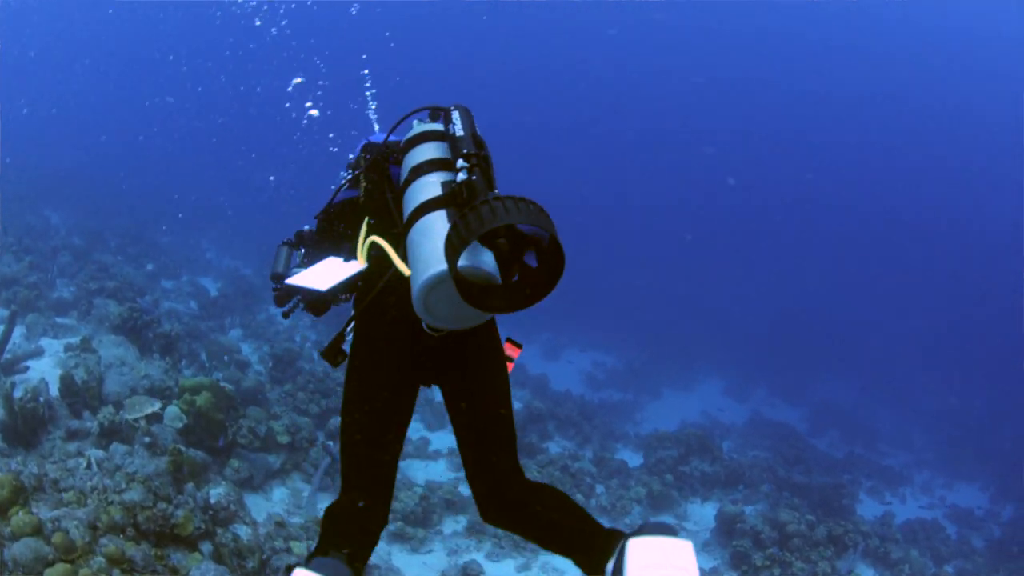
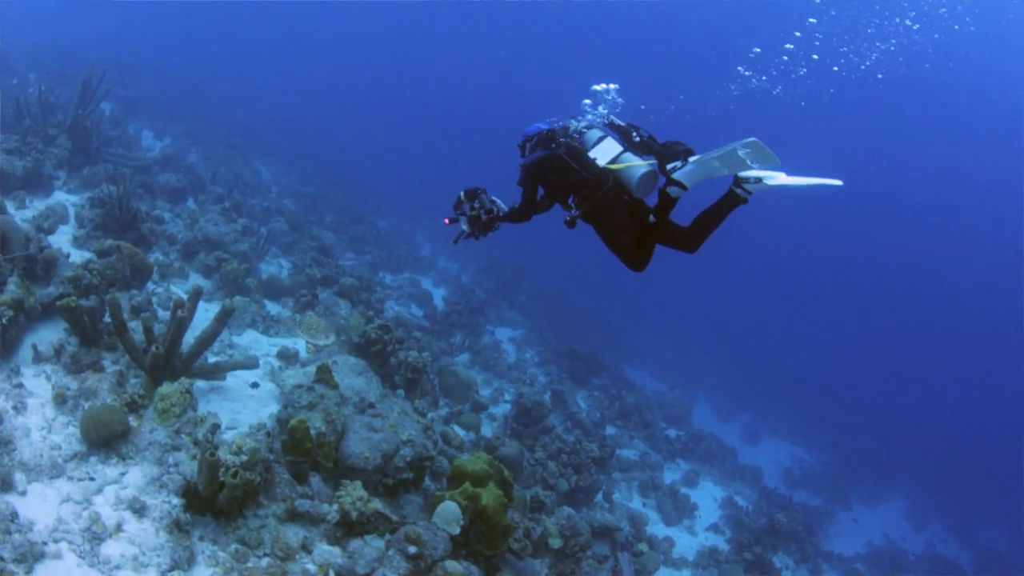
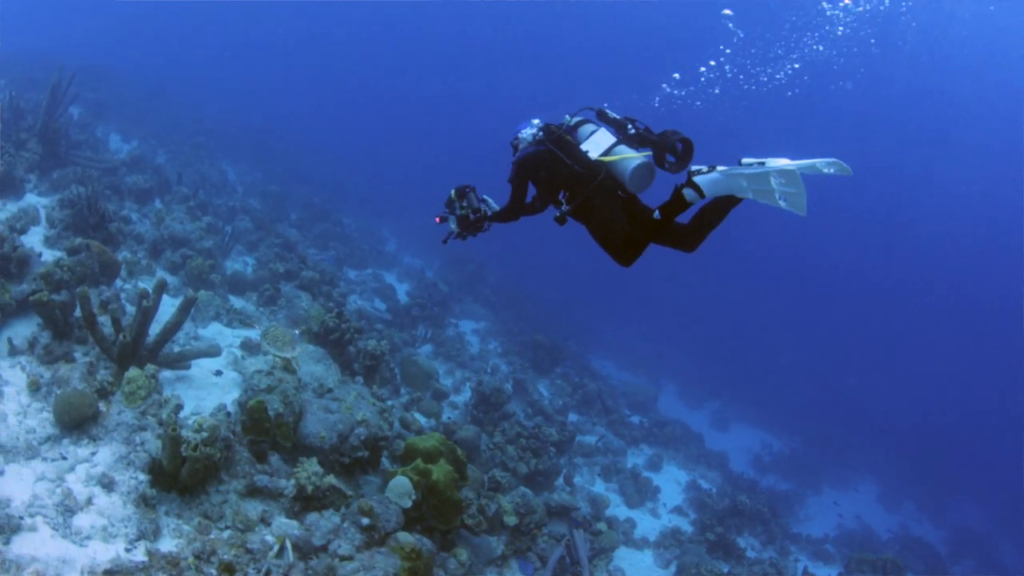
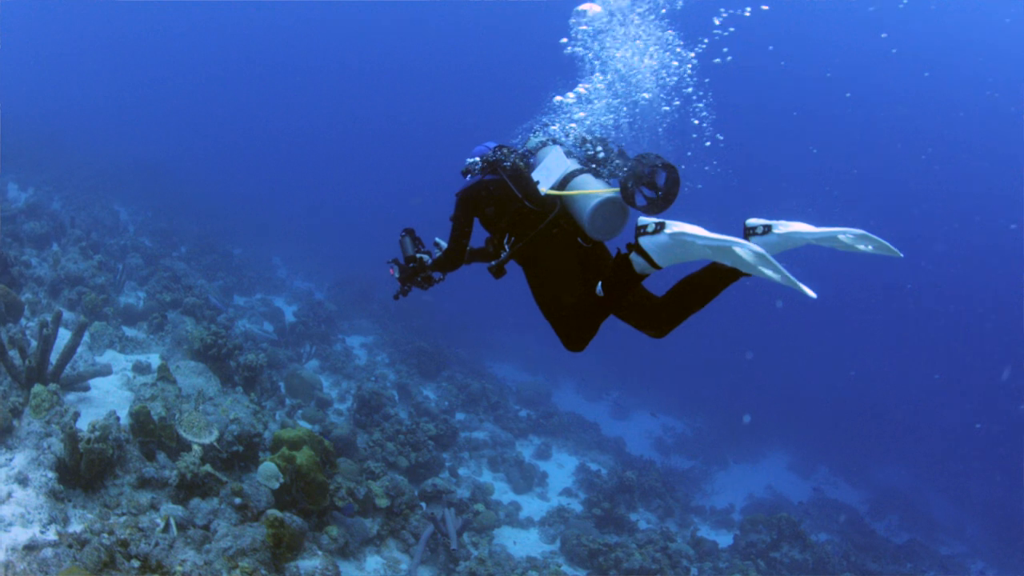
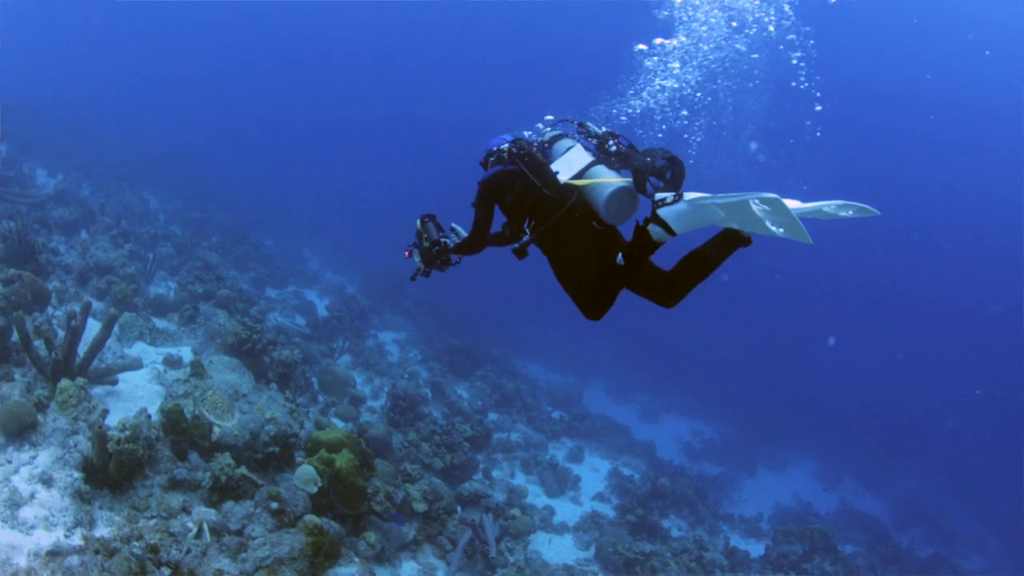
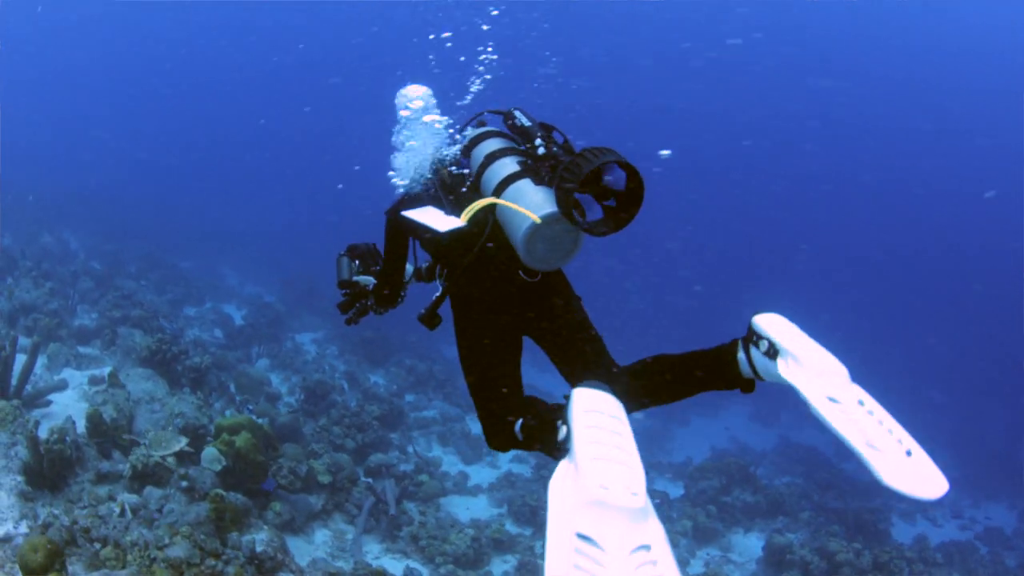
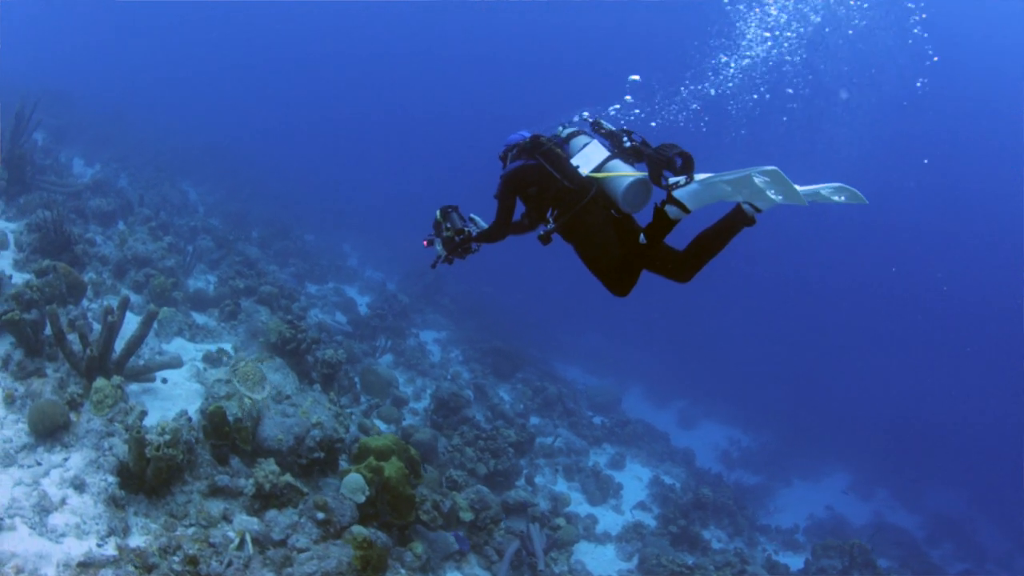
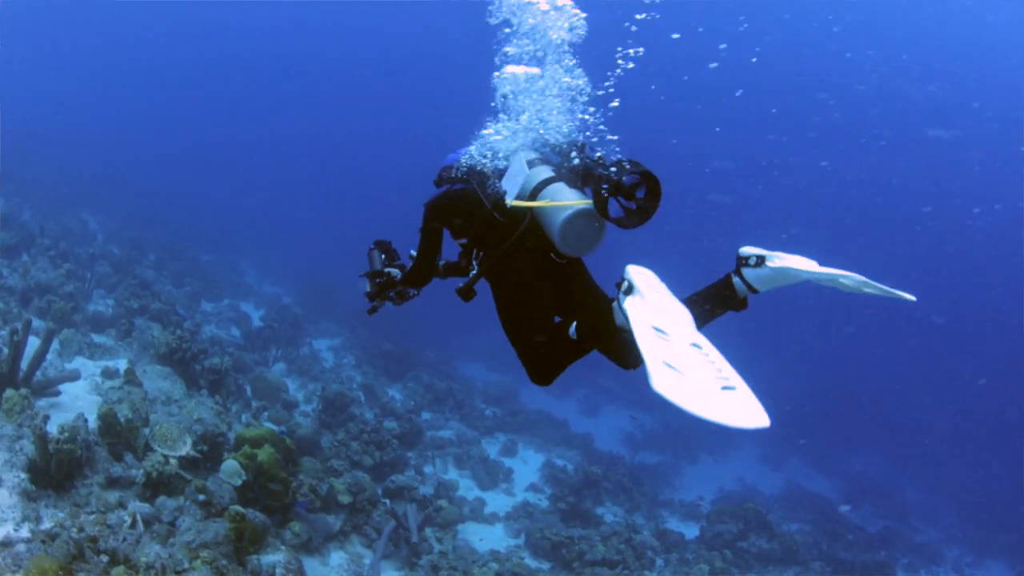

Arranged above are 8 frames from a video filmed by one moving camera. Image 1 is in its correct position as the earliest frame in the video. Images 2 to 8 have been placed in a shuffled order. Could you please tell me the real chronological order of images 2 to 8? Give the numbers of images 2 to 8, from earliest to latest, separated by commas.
6, 8, 4, 5, 7, 3, 2
